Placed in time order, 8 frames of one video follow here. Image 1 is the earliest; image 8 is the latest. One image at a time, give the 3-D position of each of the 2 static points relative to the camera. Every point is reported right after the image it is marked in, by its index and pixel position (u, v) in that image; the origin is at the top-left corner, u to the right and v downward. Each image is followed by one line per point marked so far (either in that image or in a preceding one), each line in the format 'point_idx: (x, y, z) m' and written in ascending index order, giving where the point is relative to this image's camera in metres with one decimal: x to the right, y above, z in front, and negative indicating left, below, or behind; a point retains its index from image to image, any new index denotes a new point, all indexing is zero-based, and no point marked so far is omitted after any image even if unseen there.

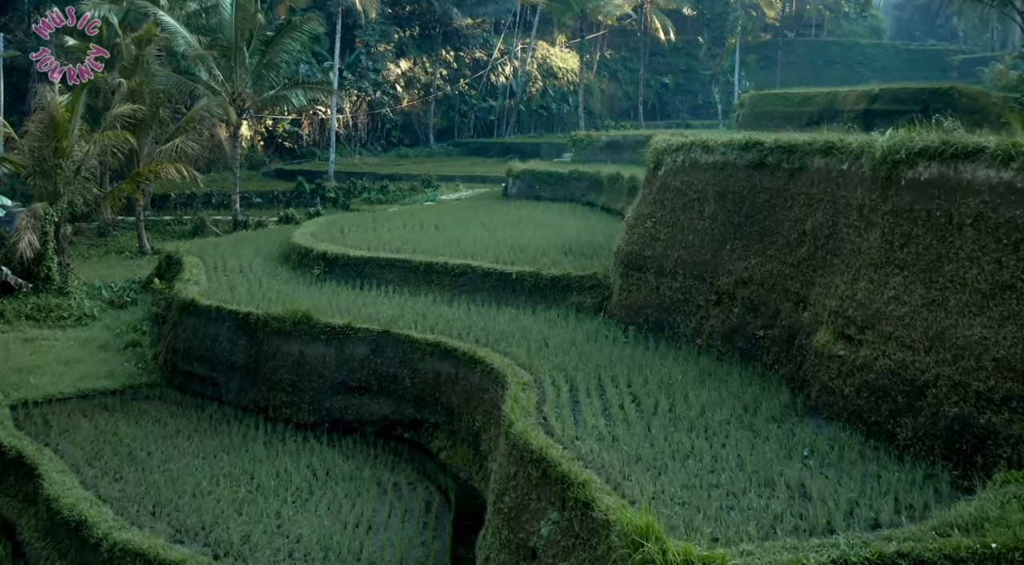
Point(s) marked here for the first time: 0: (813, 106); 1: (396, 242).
0: (+5.0, +2.9, +15.2) m
1: (-1.3, +0.5, +10.4) m
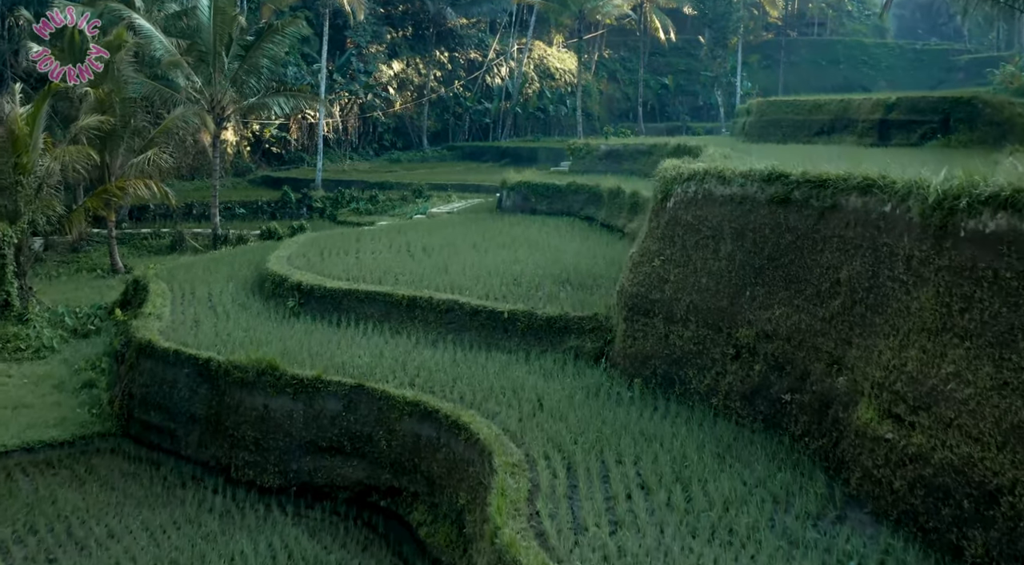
0: (+4.9, +2.6, +14.3) m
1: (-1.4, +0.1, +9.5) m
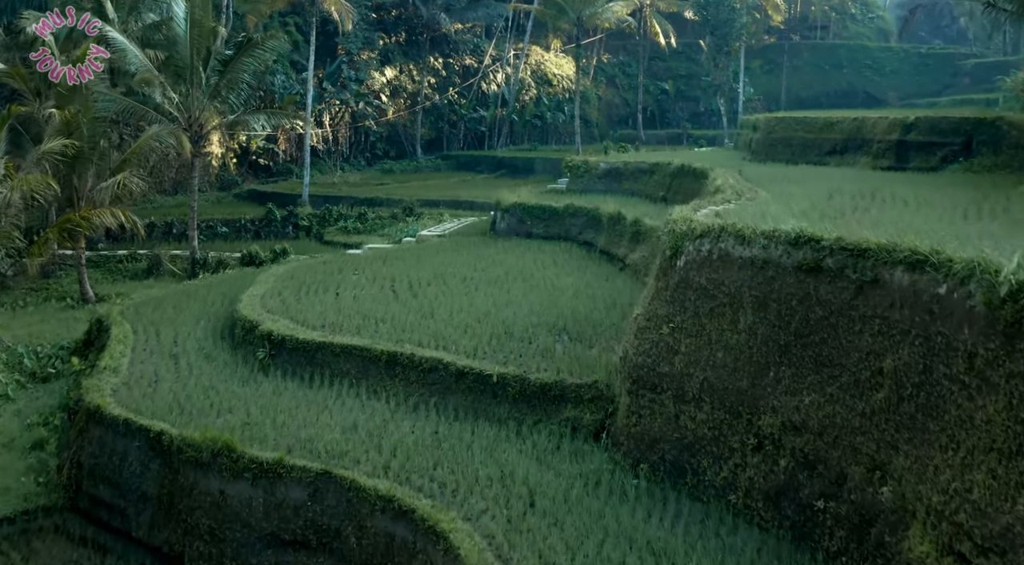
0: (+4.8, +2.2, +13.5) m
1: (-1.5, -0.3, +8.7) m
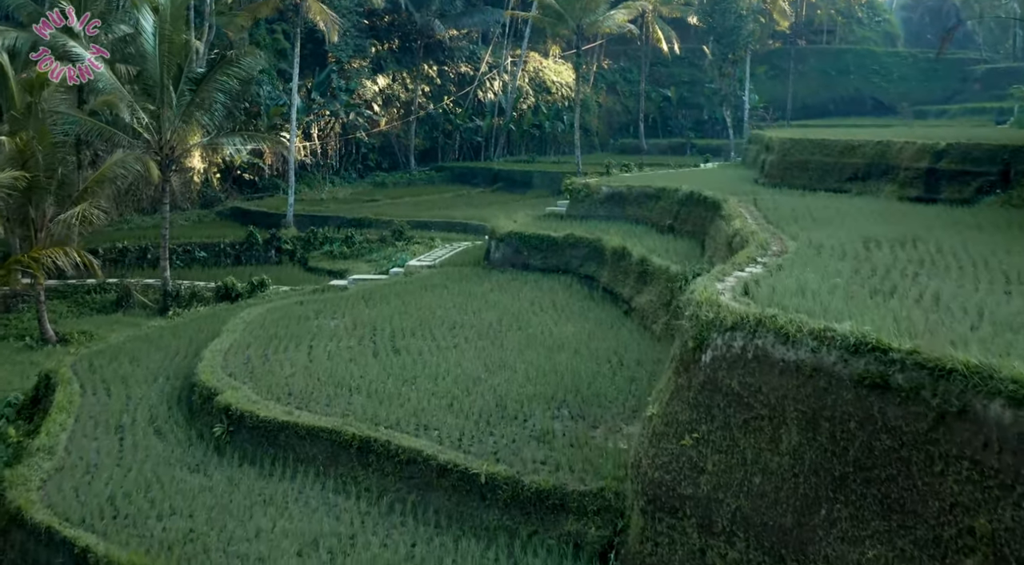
0: (+4.7, +1.7, +12.5) m
1: (-1.5, -0.8, +7.7) m
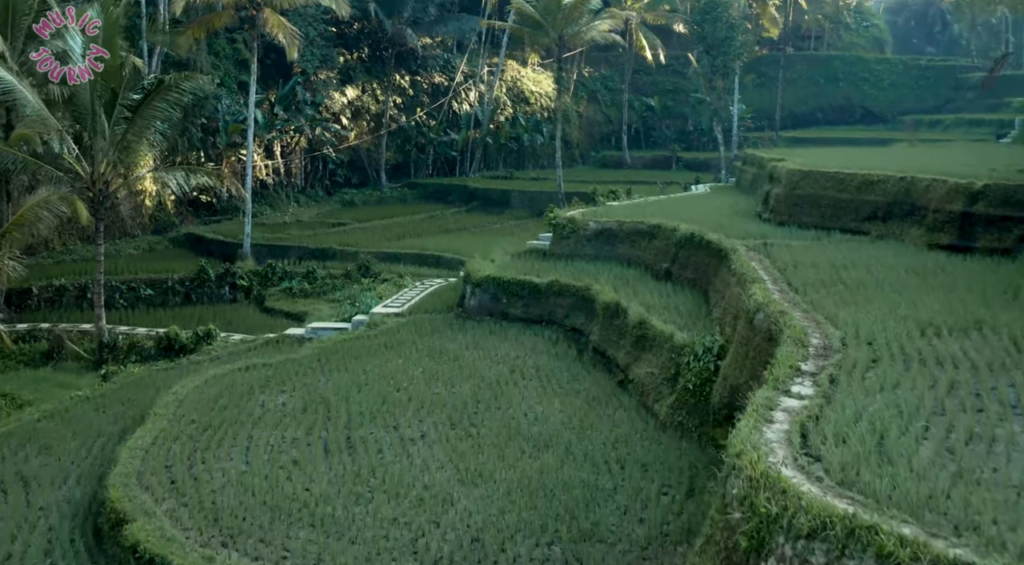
0: (+4.4, +1.1, +11.2) m
1: (-1.7, -1.5, +6.3) m
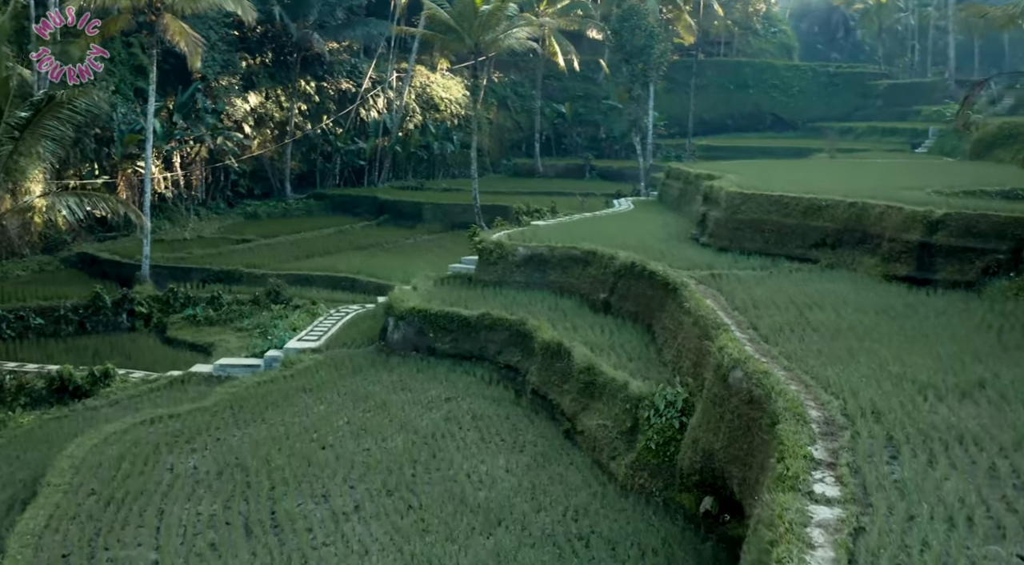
0: (+3.6, +0.7, +10.8) m
1: (-1.9, -1.9, +5.2) m
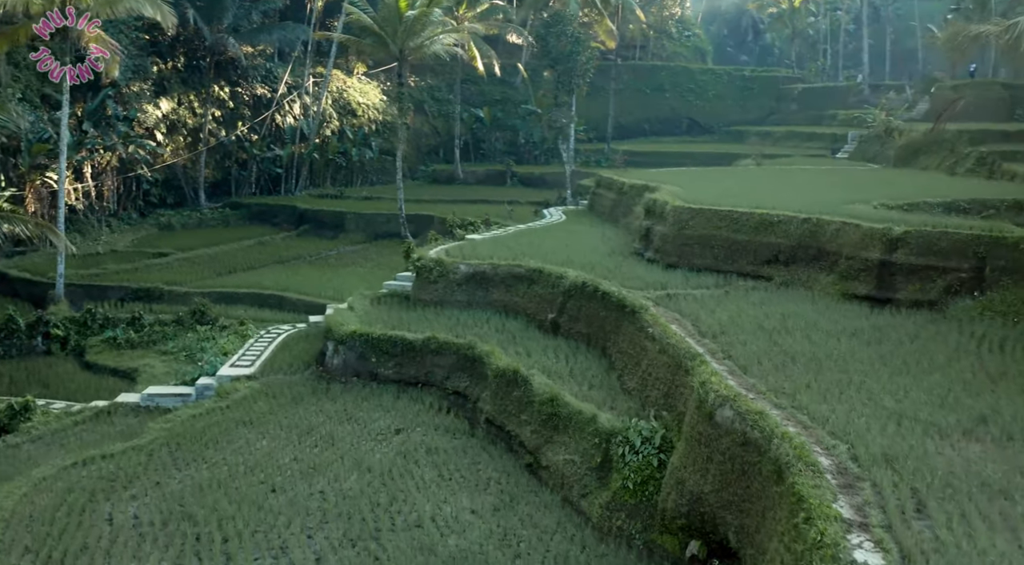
0: (+3.0, +0.5, +10.6) m
1: (-1.9, -2.2, +4.6) m
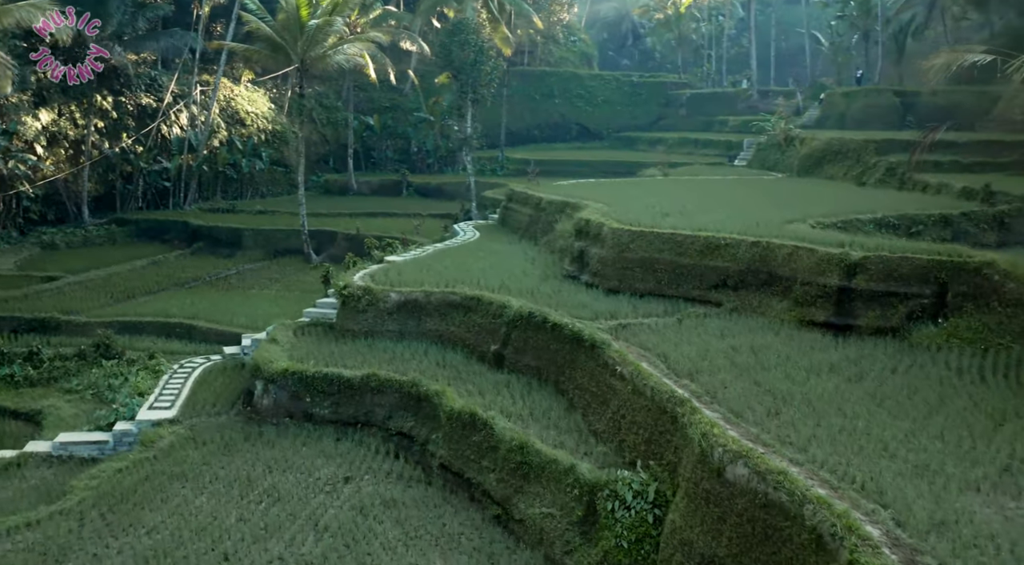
0: (+2.4, +0.2, +10.5) m
1: (-1.7, -2.6, +3.8) m
